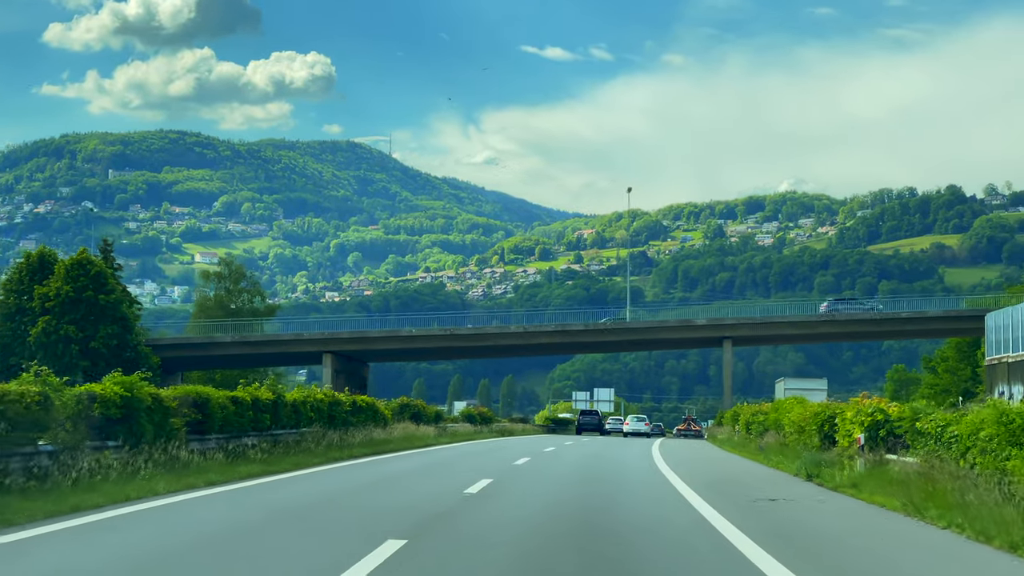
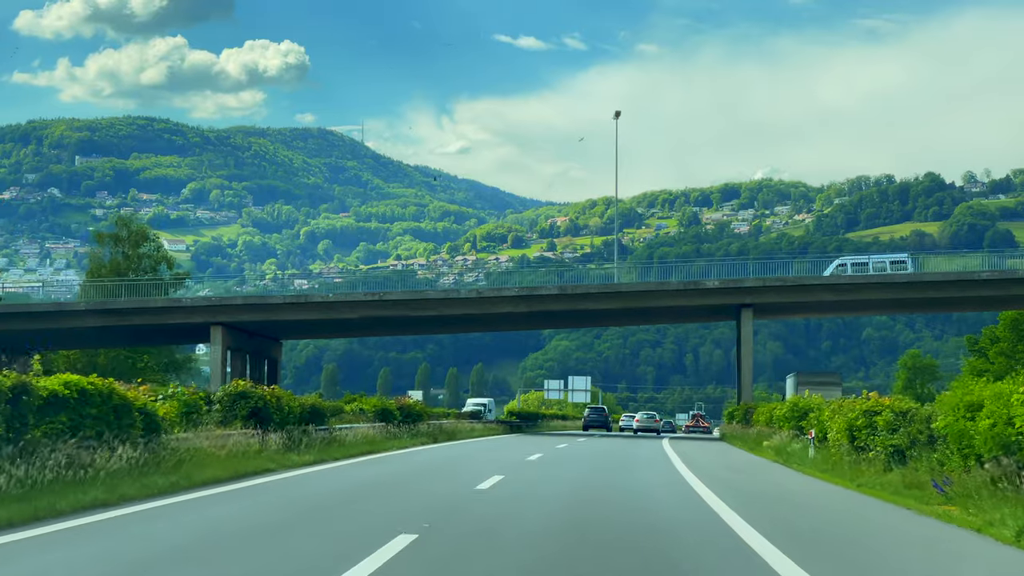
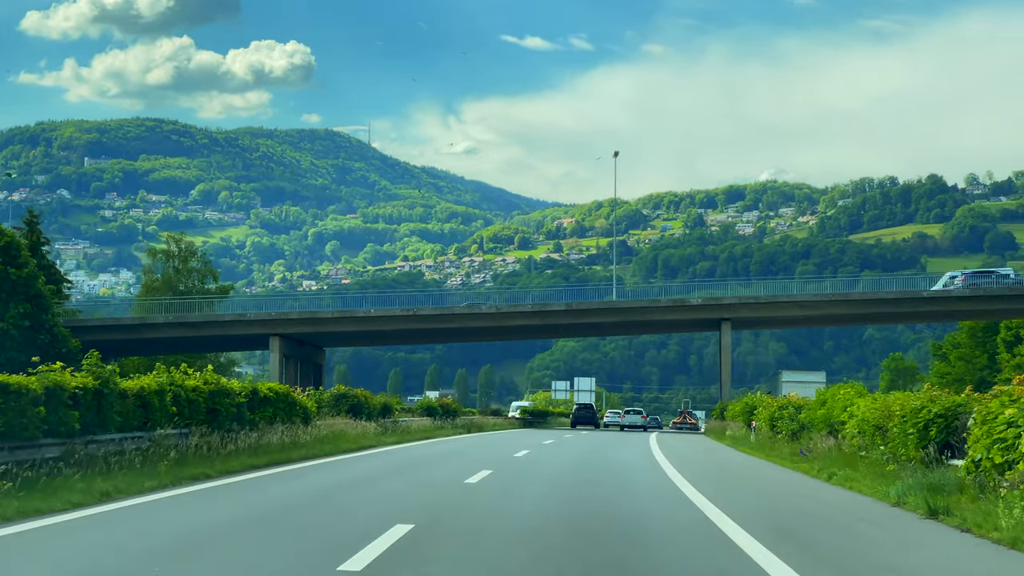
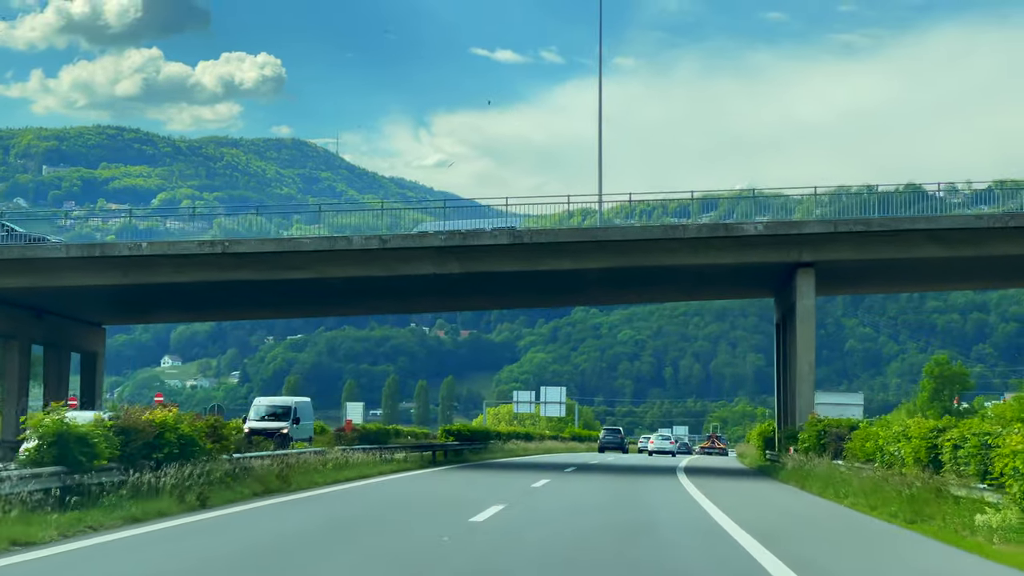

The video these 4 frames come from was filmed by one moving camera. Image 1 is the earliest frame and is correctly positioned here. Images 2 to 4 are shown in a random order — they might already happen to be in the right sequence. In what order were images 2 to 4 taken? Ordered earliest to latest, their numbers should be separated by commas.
3, 2, 4
